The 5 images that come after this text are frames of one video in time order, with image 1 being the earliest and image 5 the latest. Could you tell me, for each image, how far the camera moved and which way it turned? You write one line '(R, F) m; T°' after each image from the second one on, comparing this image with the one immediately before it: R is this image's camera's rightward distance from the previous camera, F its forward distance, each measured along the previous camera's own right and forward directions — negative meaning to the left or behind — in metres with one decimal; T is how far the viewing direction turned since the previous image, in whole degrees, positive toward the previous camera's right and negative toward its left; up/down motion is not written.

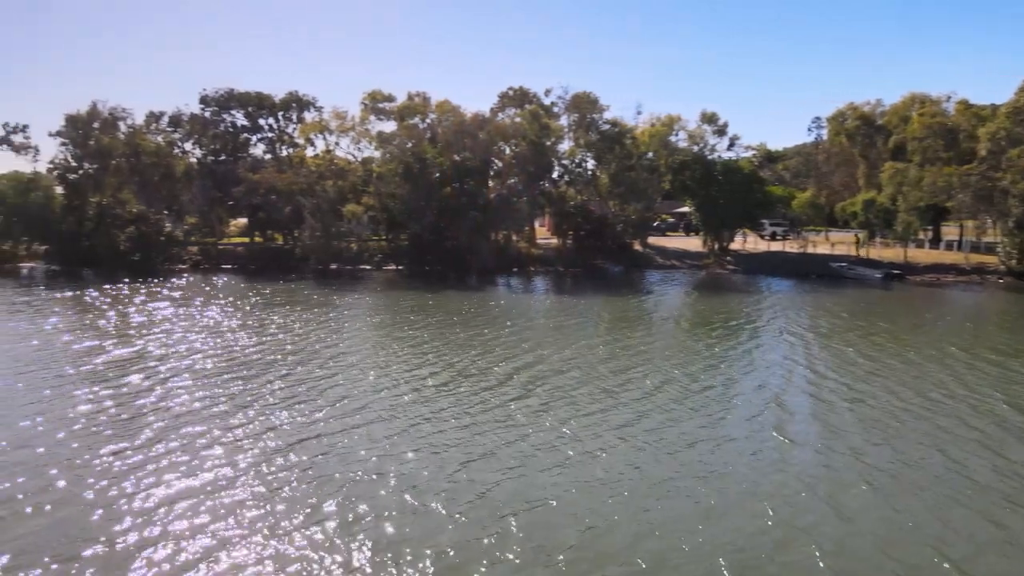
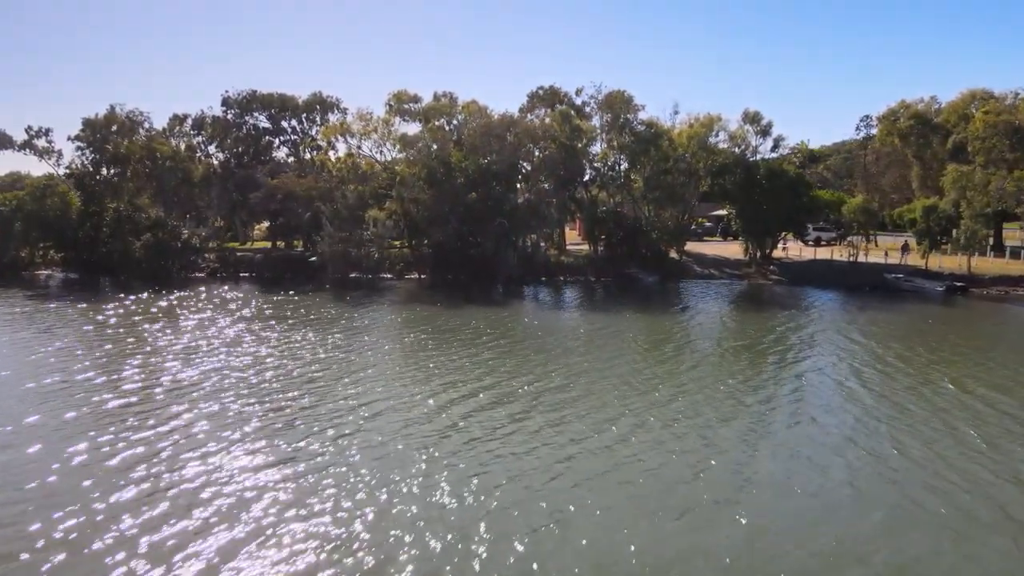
(+0.3, +2.9) m; -2°
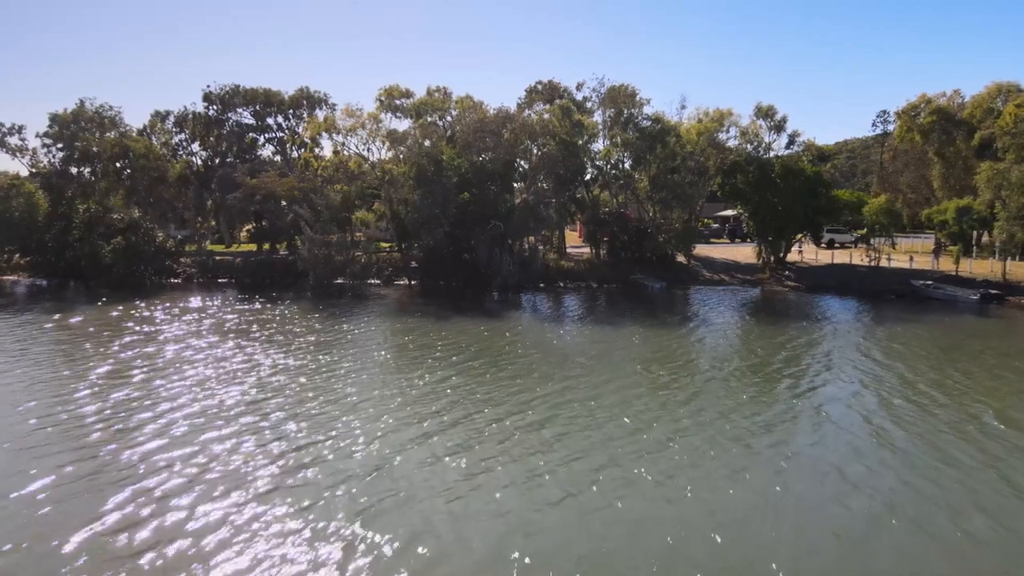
(+0.3, +3.5) m; 0°
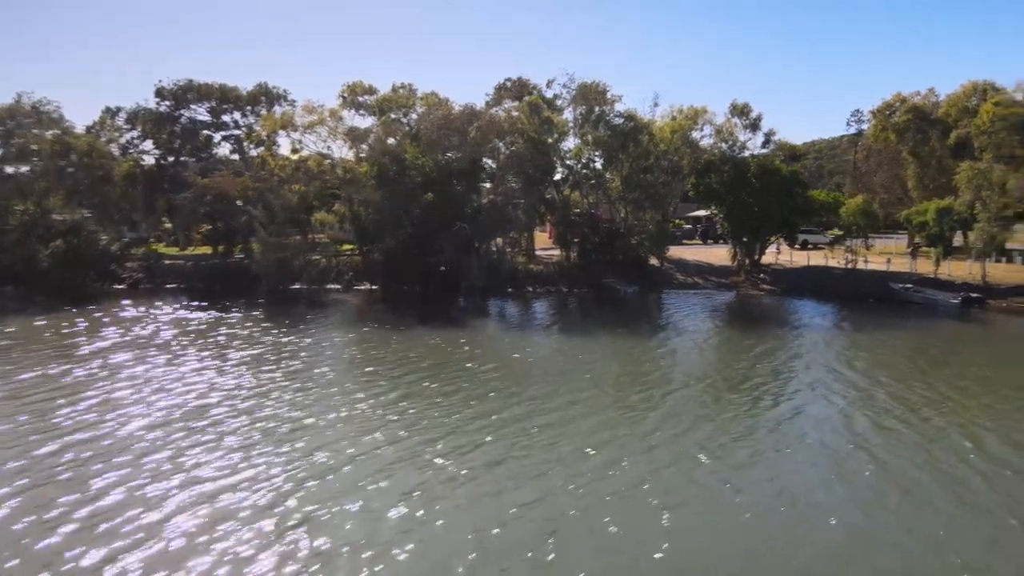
(+0.4, +2.1) m; +2°
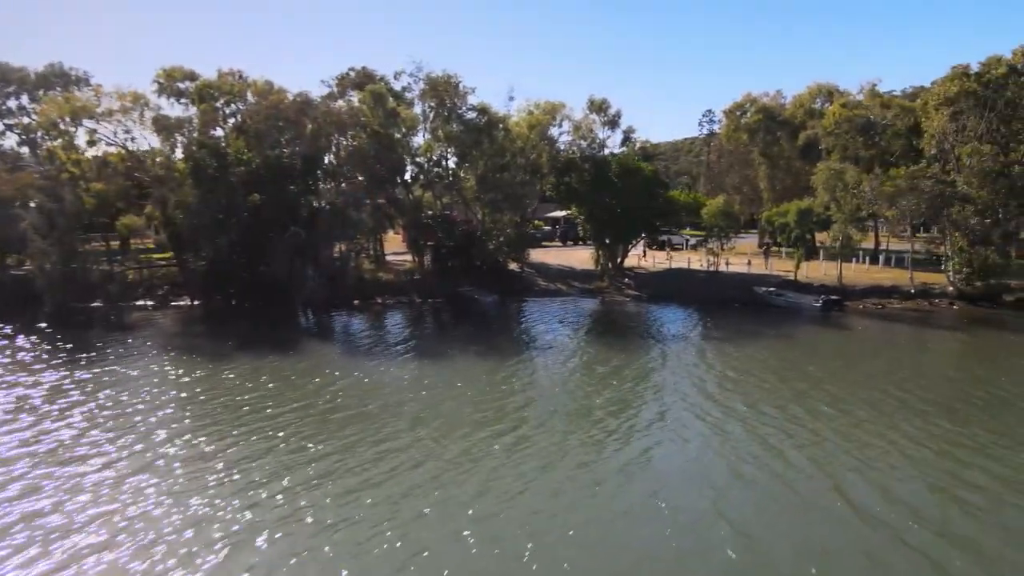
(+0.8, +4.3) m; +11°
